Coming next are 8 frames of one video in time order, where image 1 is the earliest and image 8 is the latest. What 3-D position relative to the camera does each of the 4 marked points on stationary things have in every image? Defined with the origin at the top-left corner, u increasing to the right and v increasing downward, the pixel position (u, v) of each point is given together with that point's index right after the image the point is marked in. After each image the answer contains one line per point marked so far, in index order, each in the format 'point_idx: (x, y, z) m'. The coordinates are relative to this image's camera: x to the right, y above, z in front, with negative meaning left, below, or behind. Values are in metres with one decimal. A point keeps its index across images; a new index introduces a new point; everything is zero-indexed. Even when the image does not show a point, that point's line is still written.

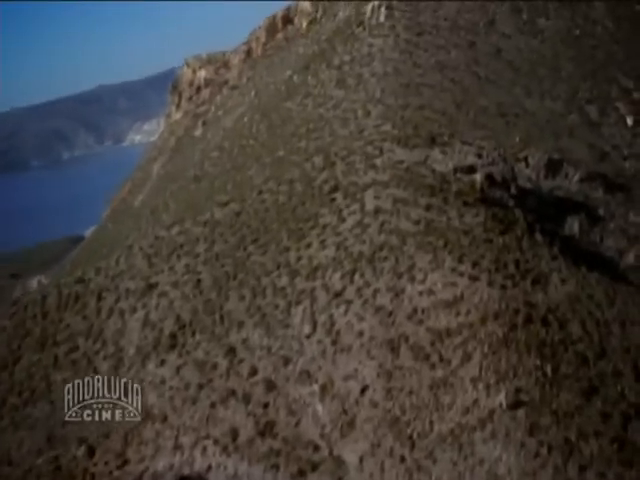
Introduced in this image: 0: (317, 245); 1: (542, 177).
0: (-0.1, -0.1, +14.8) m
1: (+3.9, +1.1, +15.7) m
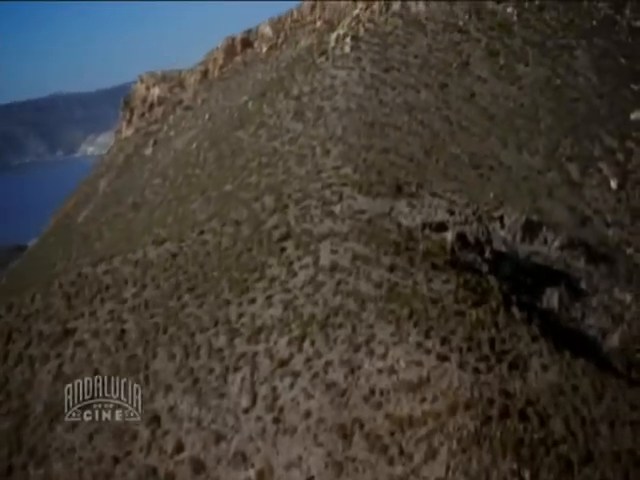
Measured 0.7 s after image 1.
0: (-0.8, -0.9, +12.9) m
1: (+3.1, 0.0, +14.2) m
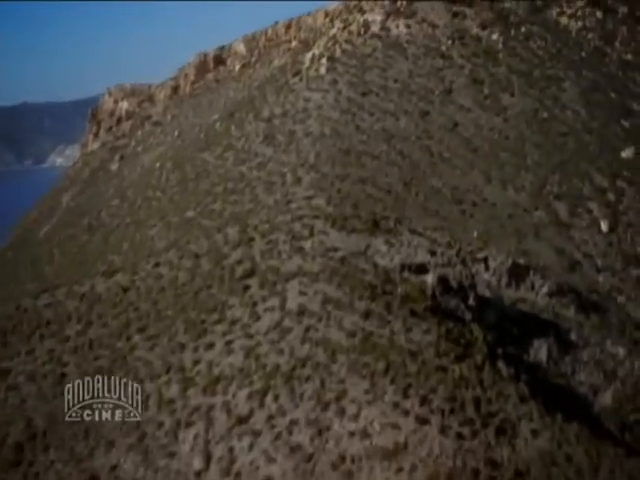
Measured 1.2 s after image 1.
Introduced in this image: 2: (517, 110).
0: (-1.3, -1.4, +11.6) m
1: (+2.7, -0.6, +13.1) m
2: (+3.7, +2.4, +16.7) m
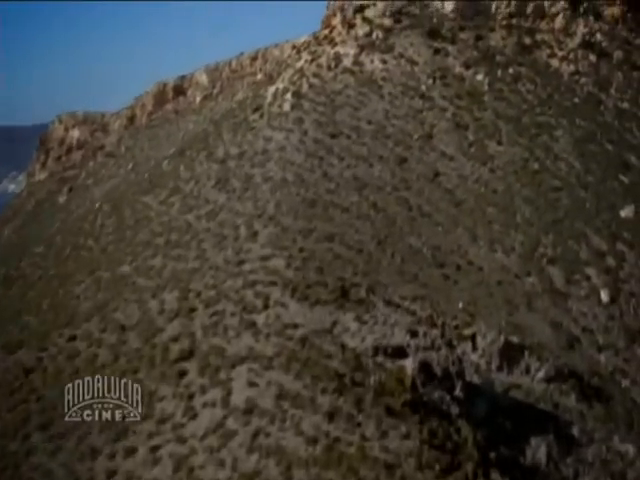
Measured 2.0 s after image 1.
0: (-1.8, -2.1, +9.3) m
1: (+2.1, -1.5, +11.0) m
2: (+3.0, +1.3, +14.8) m
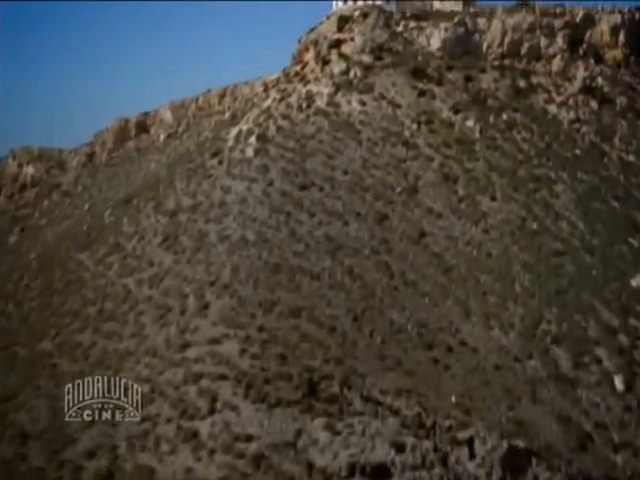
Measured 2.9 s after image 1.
0: (-2.1, -2.8, +7.1) m
1: (+1.7, -2.4, +8.9) m
2: (+2.6, +0.3, +12.8) m
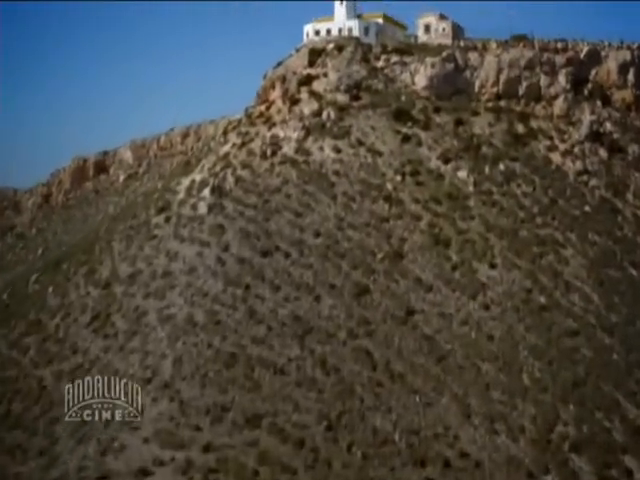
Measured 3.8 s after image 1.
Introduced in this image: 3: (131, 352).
0: (-2.4, -3.5, +4.7) m
1: (+1.5, -3.1, +6.7) m
2: (+2.2, -0.6, +10.7) m
3: (-1.8, -1.1, +8.8) m
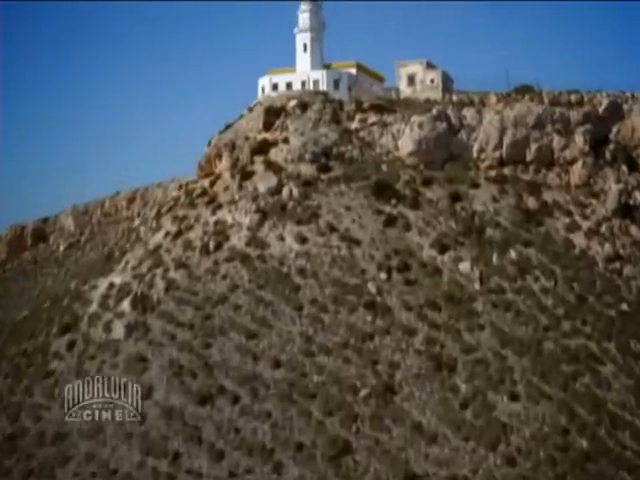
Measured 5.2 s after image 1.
0: (-2.4, -4.3, +1.6) m
1: (+1.3, -4.0, +3.7) m
2: (+1.8, -1.7, +7.9) m
3: (-2.1, -2.2, +5.8) m
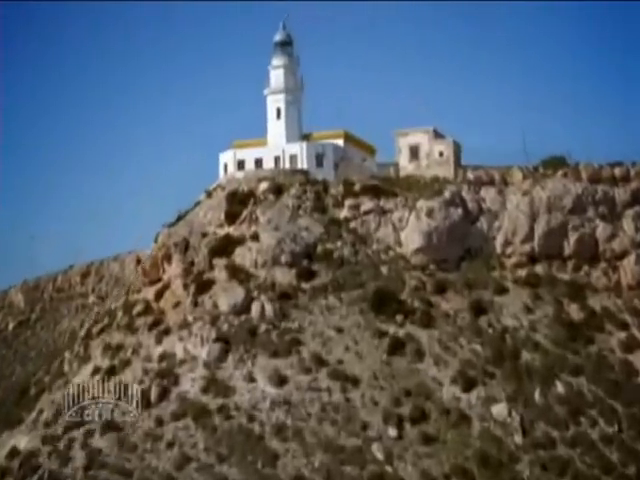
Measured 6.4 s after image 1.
0: (-2.2, -5.0, -1.2) m
1: (+1.4, -4.8, +1.1) m
2: (+1.8, -2.7, +5.4) m
3: (-2.1, -3.1, +3.1) m
